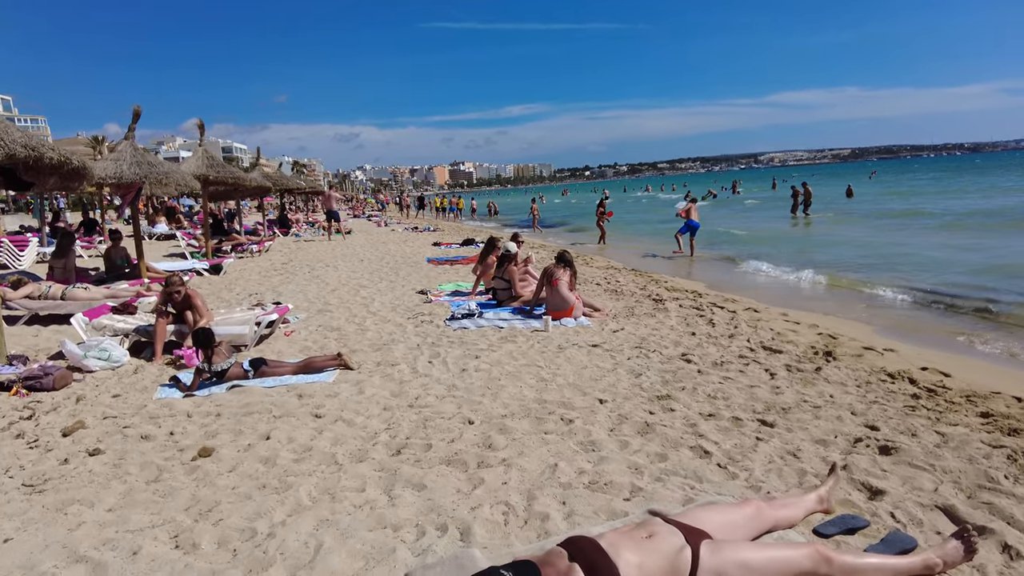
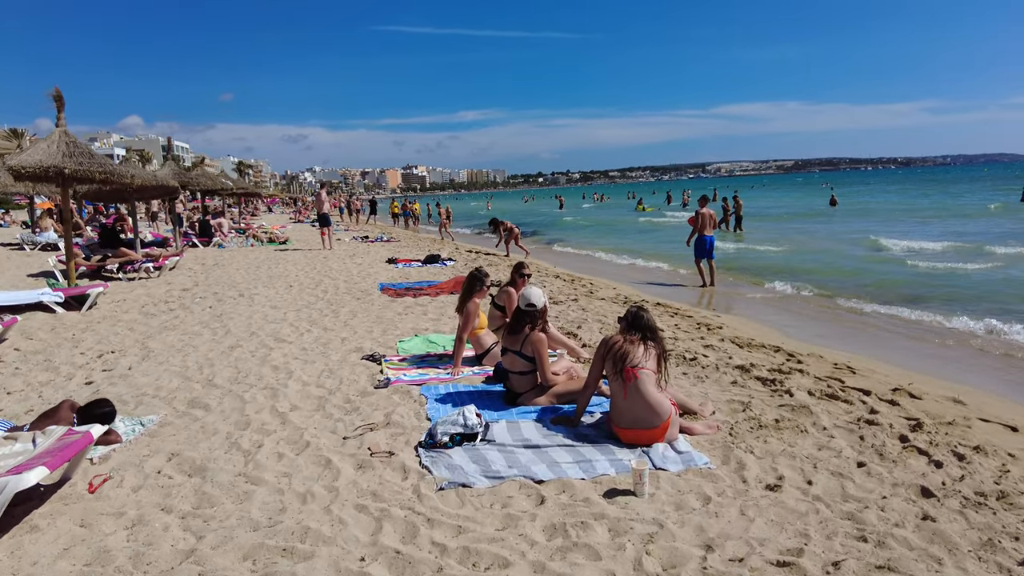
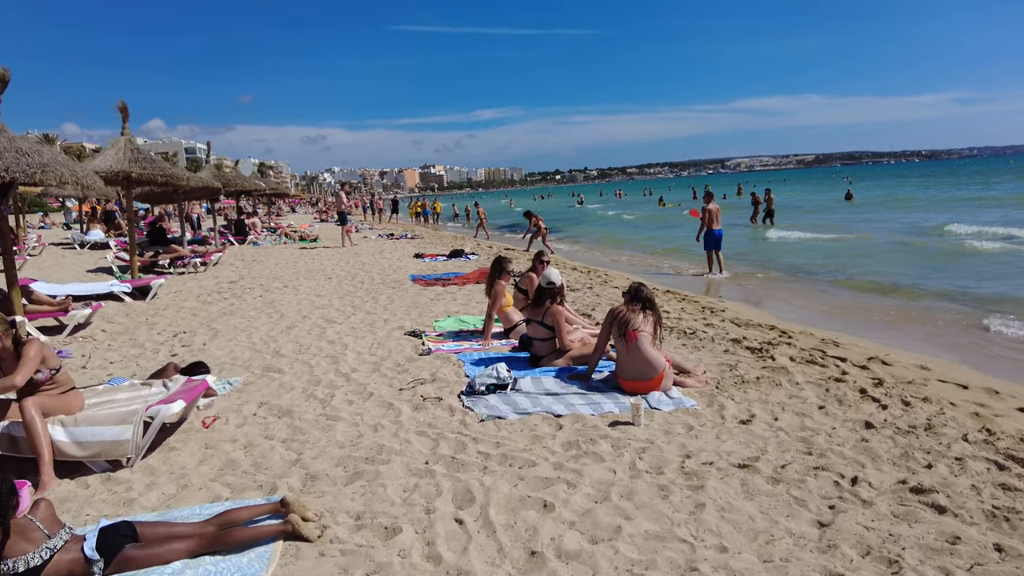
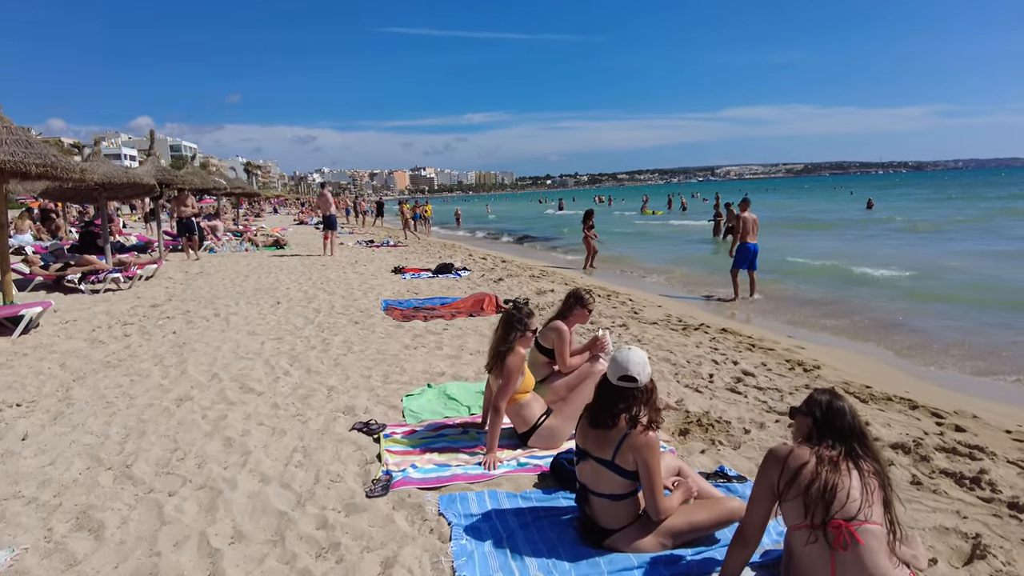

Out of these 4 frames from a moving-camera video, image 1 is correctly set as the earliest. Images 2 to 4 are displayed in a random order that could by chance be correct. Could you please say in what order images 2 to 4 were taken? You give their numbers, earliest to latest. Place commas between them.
3, 2, 4
